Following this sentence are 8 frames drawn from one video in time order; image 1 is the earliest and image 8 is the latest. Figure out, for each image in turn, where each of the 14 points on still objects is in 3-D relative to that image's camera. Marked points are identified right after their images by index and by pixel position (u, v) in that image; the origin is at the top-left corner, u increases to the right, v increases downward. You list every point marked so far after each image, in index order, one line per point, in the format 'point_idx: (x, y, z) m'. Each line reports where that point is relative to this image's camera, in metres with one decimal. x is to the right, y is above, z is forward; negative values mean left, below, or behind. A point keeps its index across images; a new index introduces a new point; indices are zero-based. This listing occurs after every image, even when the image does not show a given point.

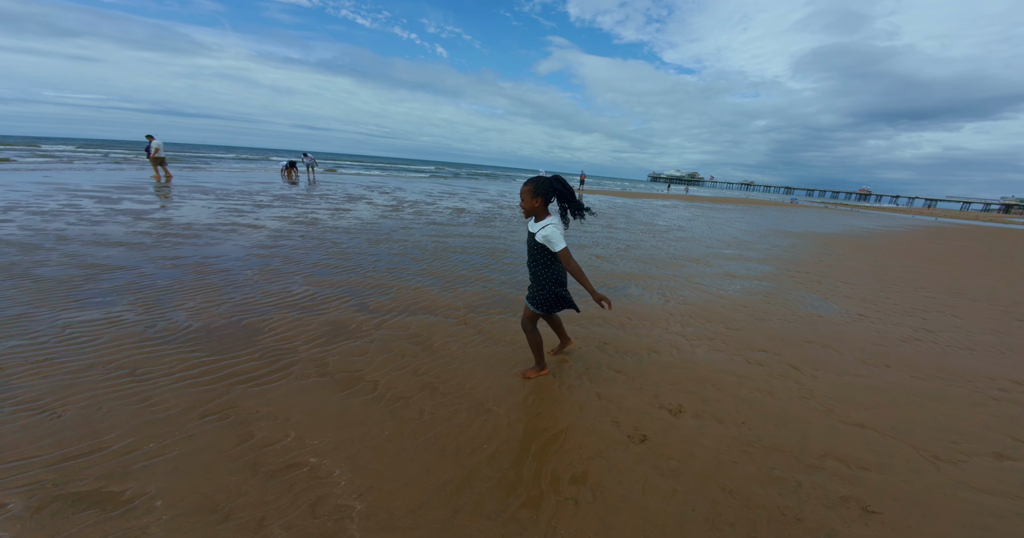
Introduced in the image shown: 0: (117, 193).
0: (-15.8, +3.5, +16.8) m
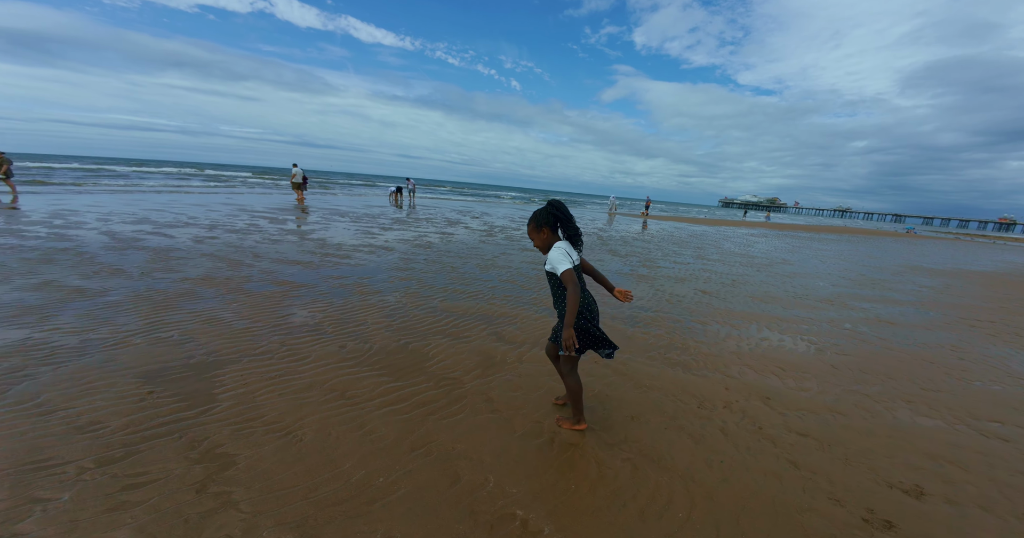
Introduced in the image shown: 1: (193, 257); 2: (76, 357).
0: (-11.4, +2.7, +18.9) m
1: (-6.3, +0.1, +7.9) m
2: (-3.4, -0.7, +3.2) m
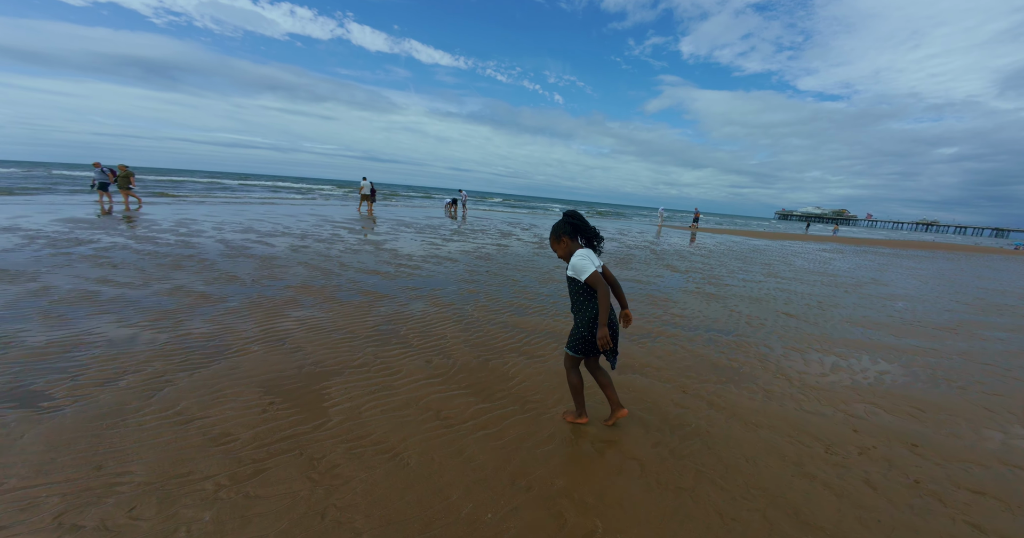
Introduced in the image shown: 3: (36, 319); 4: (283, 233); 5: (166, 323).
0: (-8.4, +2.3, +20.0) m
1: (-4.7, 0.0, +8.4) m
2: (-2.5, -0.8, +3.3) m
3: (-4.8, -0.6, +4.2) m
4: (-8.4, +1.3, +14.5) m
5: (-3.6, -0.6, +4.2) m
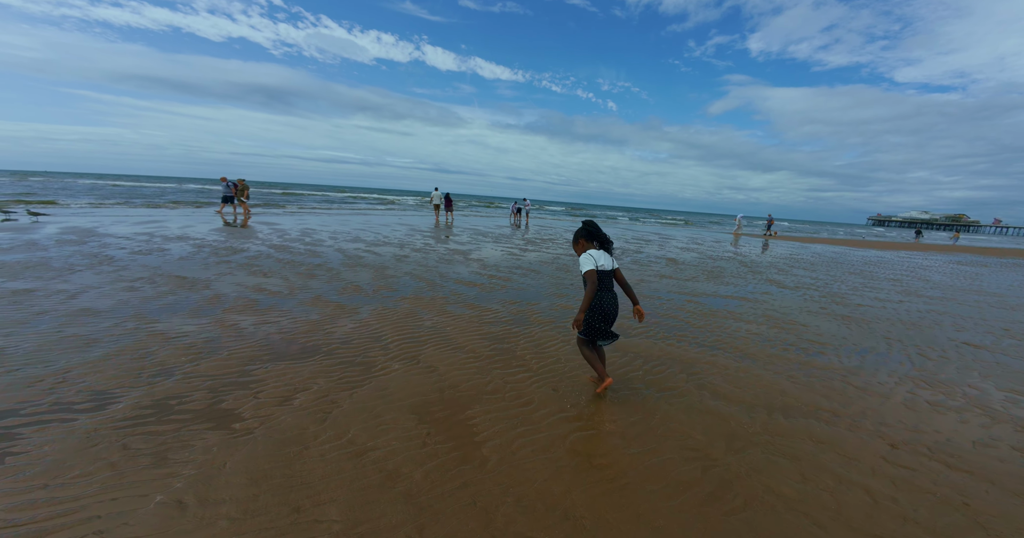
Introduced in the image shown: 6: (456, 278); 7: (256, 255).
0: (-4.0, +1.9, +20.8) m
1: (-2.5, -0.2, +8.6) m
2: (-1.3, -0.9, +3.2) m
3: (-3.3, -0.7, +4.5) m
4: (-5.0, +1.0, +15.3) m
5: (-2.1, -0.7, +4.3) m
6: (-1.5, -0.1, +10.1) m
7: (-6.8, +0.4, +10.5) m
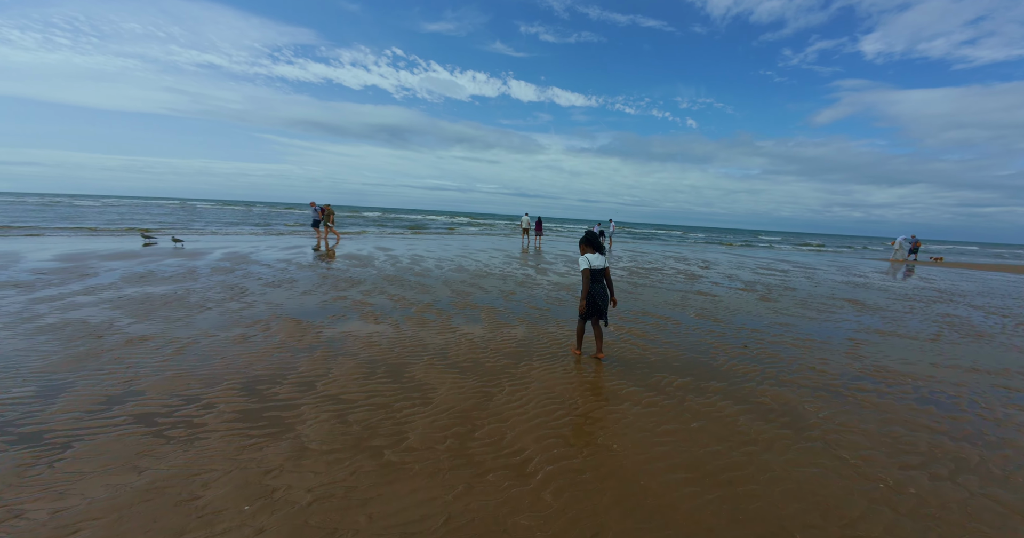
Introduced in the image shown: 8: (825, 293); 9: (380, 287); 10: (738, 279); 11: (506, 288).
0: (+1.4, +0.4, +19.4) m
1: (0.0, -1.1, +7.1) m
2: (0.0, -1.4, +1.5) m
3: (-1.7, -1.2, +3.2) m
4: (-0.8, -0.1, +14.2) m
5: (-0.6, -1.3, +2.8) m
6: (+1.4, -1.1, +8.3) m
7: (-3.7, -0.5, +10.0) m
8: (+10.6, -0.8, +13.6) m
9: (-3.5, -0.5, +10.2) m
10: (+9.5, -0.6, +16.8) m
11: (-0.2, -0.6, +11.8) m
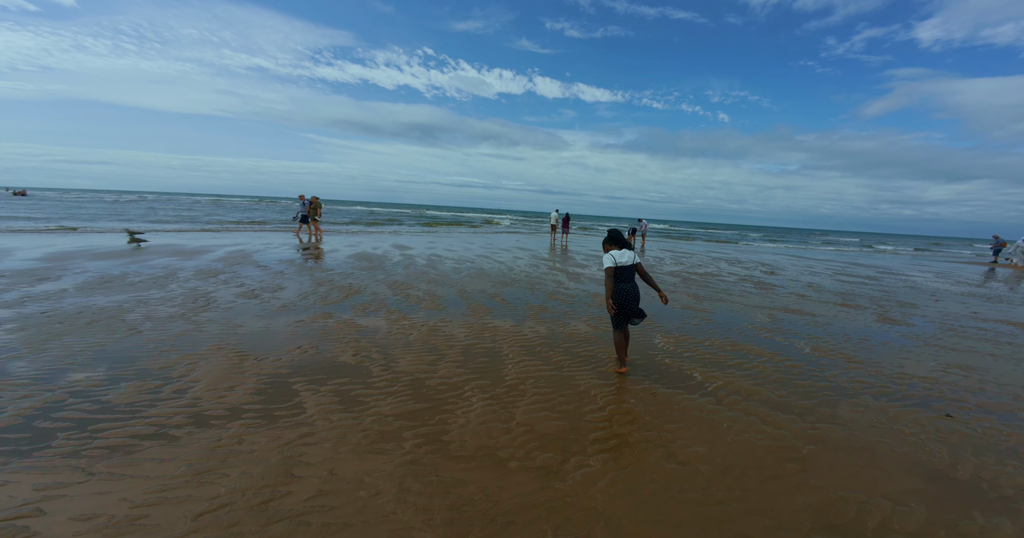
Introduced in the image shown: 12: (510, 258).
0: (+2.9, +0.3, +16.9) m
1: (+0.6, -1.2, +4.8) m
2: (+0.1, -1.6, -0.8) m
3: (-1.4, -1.4, +1.1) m
4: (+0.3, -0.3, +12.0) m
5: (-0.4, -1.5, +0.6) m
6: (+2.0, -1.2, +5.9) m
7: (-2.9, -0.6, +8.0) m
8: (+11.5, -1.1, +10.5) m
9: (-2.7, -0.6, +8.2) m
10: (+10.7, -0.8, +13.8) m
11: (+0.7, -0.7, +9.5) m
12: (0.0, +0.4, +16.1) m
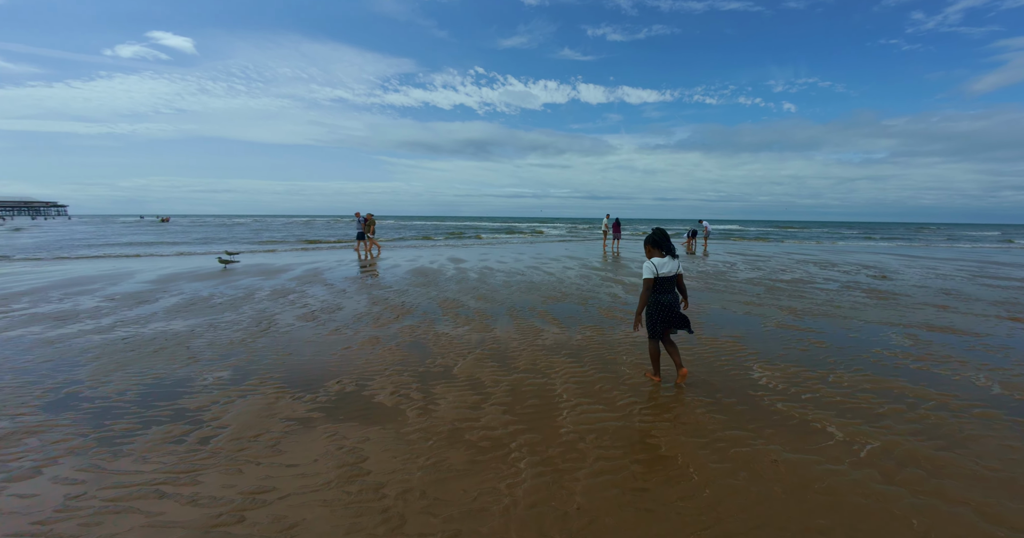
0: (+5.5, -0.1, +15.4) m
1: (+1.2, -1.5, +3.8) m
2: (-0.2, -1.8, -1.6) m
3: (-1.4, -1.6, +0.5) m
4: (+2.1, -0.6, +10.9) m
5: (-0.5, -1.7, -0.2) m
6: (+2.8, -1.4, +4.7) m
7: (-1.7, -1.0, +7.5) m
8: (+13.0, -1.1, +7.5) m
9: (-1.5, -0.9, +7.7) m
10: (+12.7, -0.9, +10.9) m
11: (+2.1, -1.0, +8.5) m
12: (+2.5, 0.0, +15.1) m
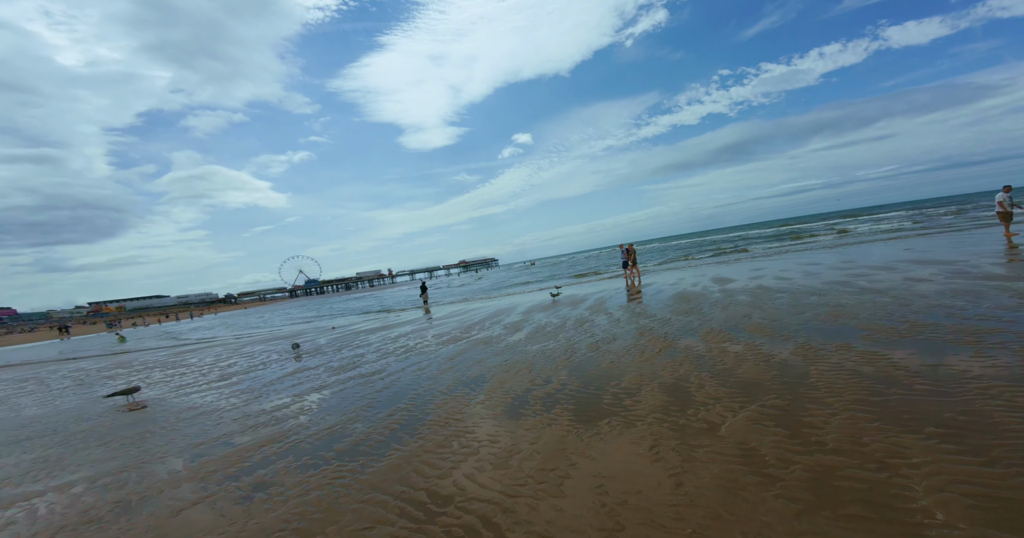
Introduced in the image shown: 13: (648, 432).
0: (+12.6, -0.2, +9.7) m
1: (+2.7, -1.5, +2.2) m
2: (-1.5, -1.8, -1.6) m
3: (-1.3, -1.9, +0.9) m
4: (+7.3, -0.9, +7.7) m
5: (-0.9, -1.8, -0.2) m
6: (+4.5, -1.4, +2.1) m
7: (+2.3, -1.6, +6.9) m
8: (+14.5, 0.0, -1.1) m
9: (+2.5, -1.5, +7.0) m
10: (+16.1, +0.1, +1.9) m
11: (+6.0, -1.2, +5.6) m
12: (+9.9, -0.4, +11.0) m
13: (+1.1, -1.7, +4.4) m
